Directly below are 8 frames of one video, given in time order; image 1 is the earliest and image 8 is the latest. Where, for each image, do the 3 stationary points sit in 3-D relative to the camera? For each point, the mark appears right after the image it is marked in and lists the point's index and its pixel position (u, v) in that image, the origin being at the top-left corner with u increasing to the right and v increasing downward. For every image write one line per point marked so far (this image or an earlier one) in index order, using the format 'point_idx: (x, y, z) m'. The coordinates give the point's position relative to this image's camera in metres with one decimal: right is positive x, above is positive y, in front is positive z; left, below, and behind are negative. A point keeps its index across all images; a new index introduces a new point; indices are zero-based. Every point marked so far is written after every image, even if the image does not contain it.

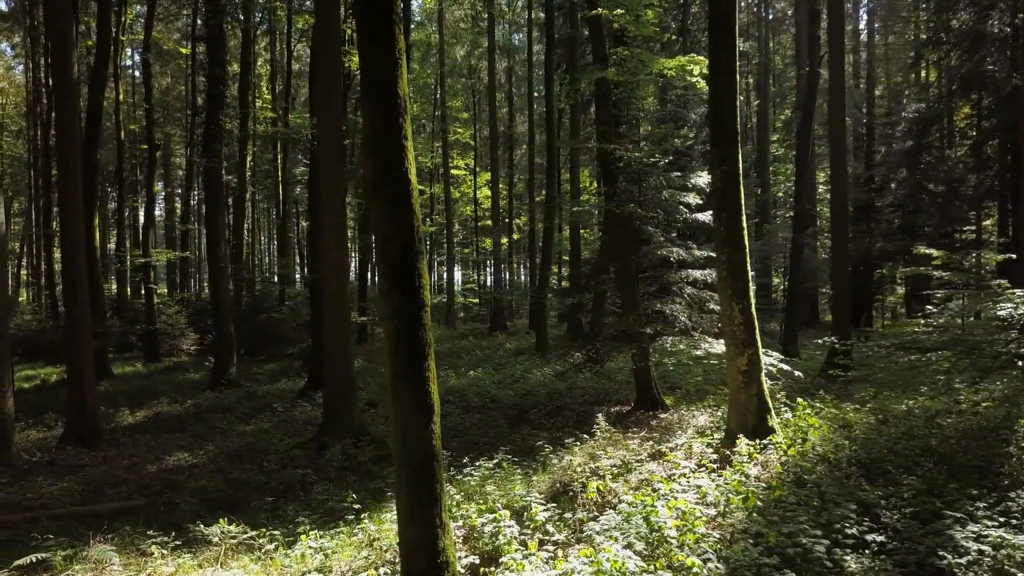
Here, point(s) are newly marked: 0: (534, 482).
0: (+0.3, -2.3, +7.5) m
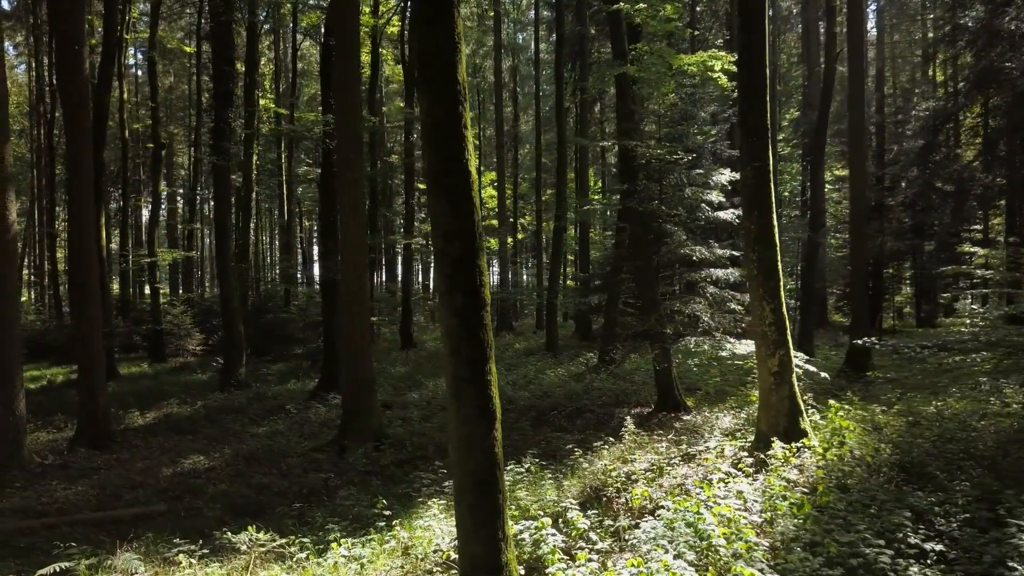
0: (+0.6, -2.3, +7.3) m
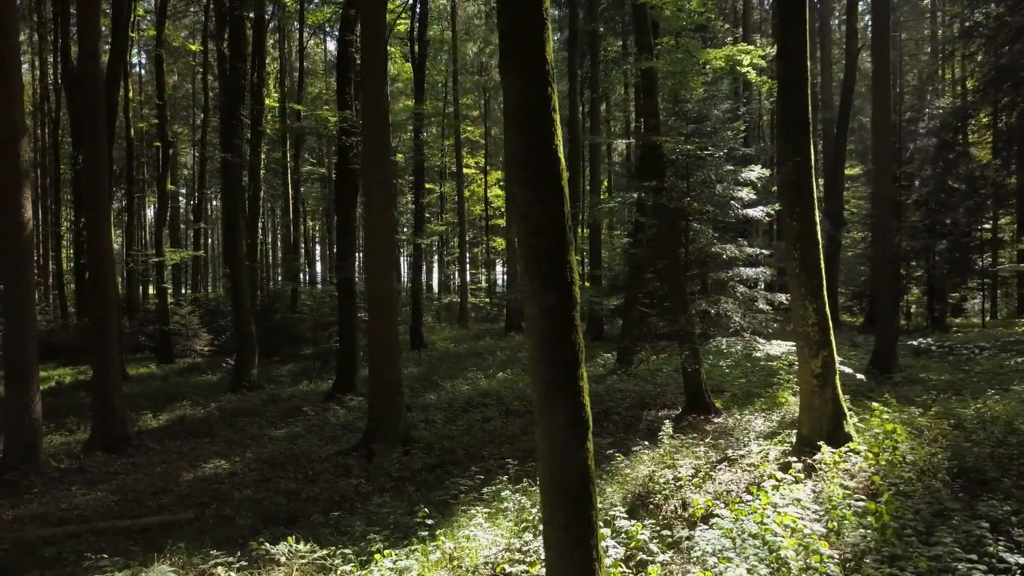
0: (+1.1, -2.3, +7.0) m
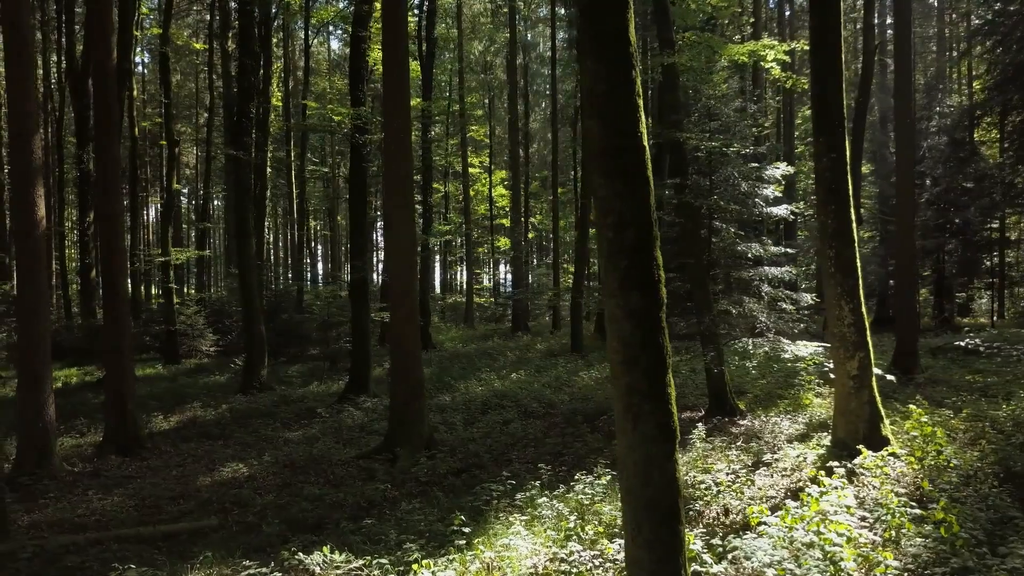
0: (+1.5, -2.3, +6.8) m
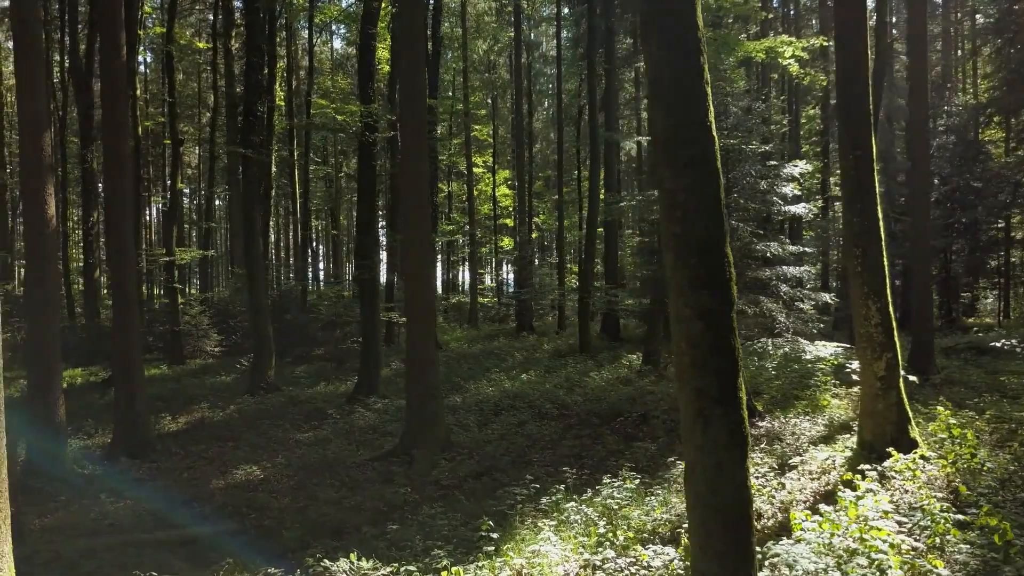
0: (+1.7, -2.3, +6.6) m
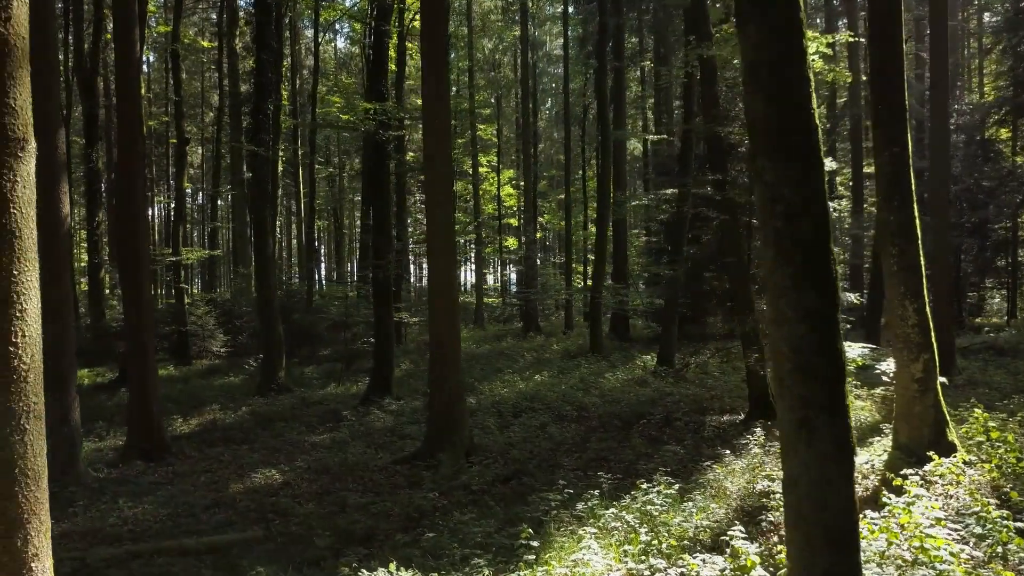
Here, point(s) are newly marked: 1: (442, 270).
0: (+2.1, -2.3, +6.5) m
1: (-1.0, +0.3, +9.0) m
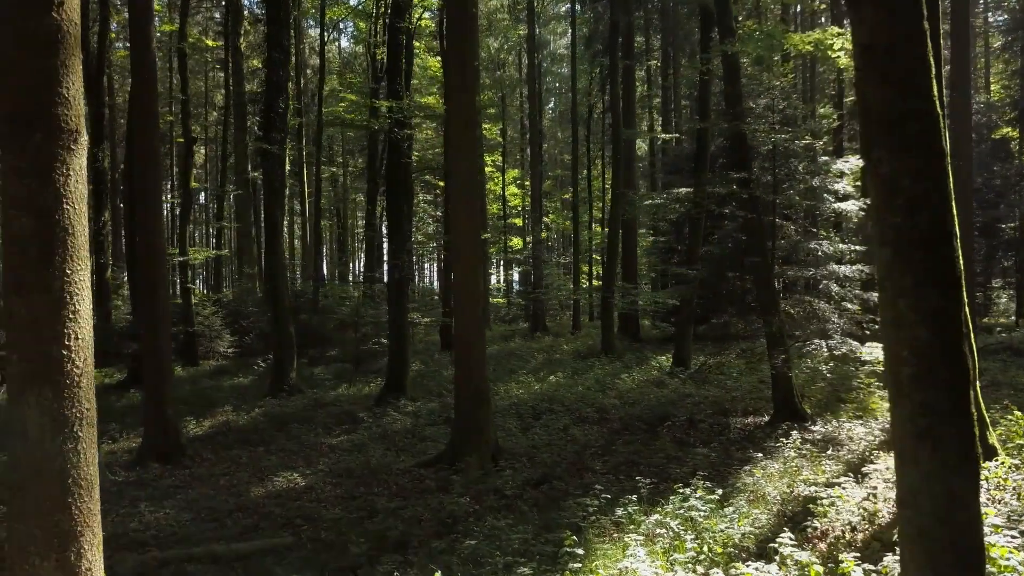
0: (+2.5, -2.3, +6.3) m
1: (-0.6, +0.3, +8.9) m
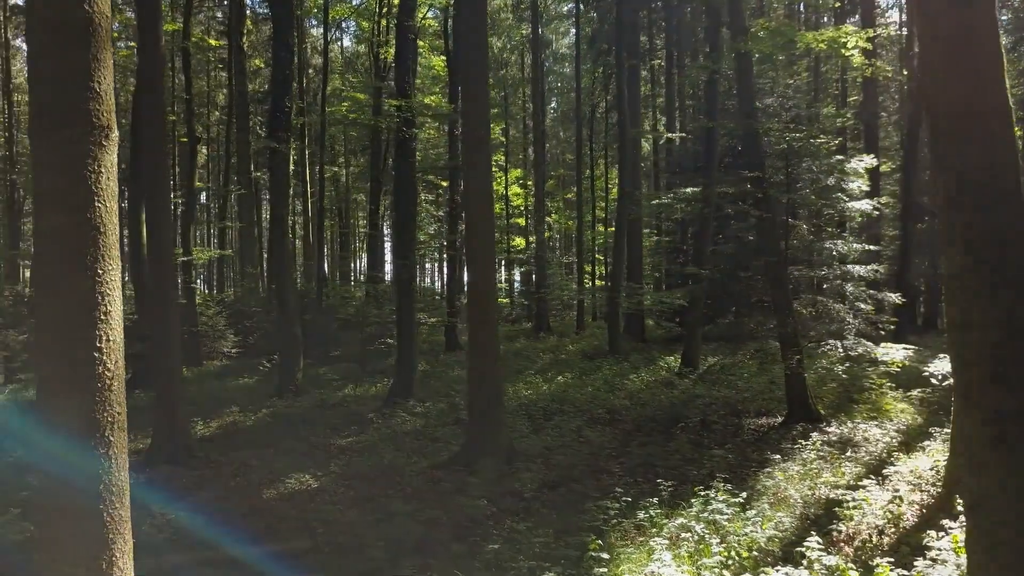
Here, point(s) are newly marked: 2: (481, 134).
0: (+2.7, -2.3, +6.2) m
1: (-0.4, +0.3, +8.8) m
2: (-0.4, +2.2, +8.9) m
